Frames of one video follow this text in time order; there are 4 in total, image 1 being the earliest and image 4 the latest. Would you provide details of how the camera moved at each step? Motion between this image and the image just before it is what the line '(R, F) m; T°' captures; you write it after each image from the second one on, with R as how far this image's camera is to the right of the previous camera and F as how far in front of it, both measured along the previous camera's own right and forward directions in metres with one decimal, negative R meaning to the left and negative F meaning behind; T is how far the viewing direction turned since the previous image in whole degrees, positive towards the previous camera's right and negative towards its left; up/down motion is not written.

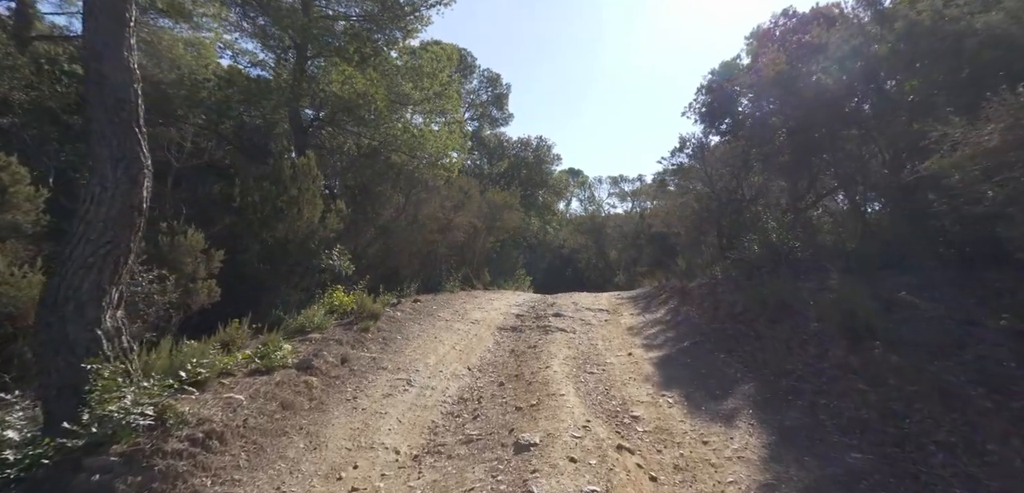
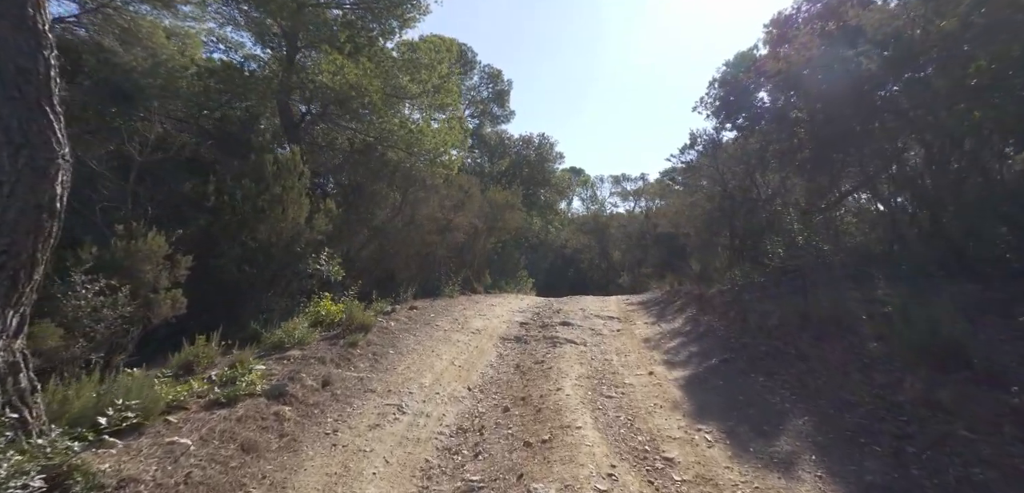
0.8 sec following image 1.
(-0.1, +0.8) m; 0°
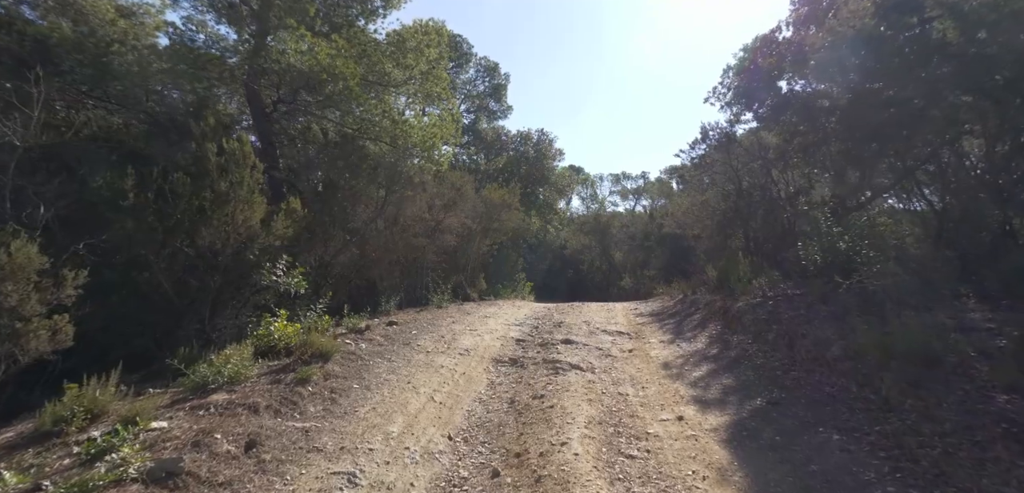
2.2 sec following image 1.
(+0.1, +1.4) m; 0°
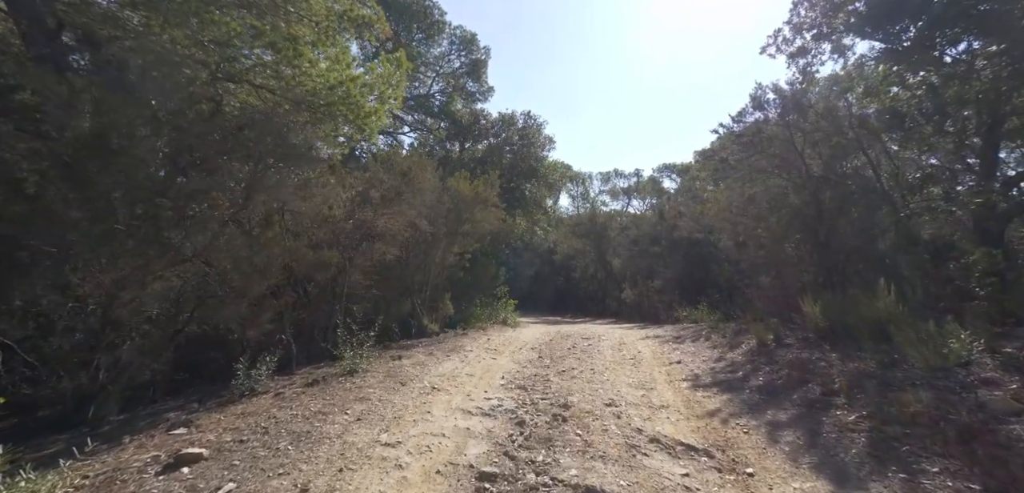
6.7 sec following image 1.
(+0.3, +5.3) m; +2°
